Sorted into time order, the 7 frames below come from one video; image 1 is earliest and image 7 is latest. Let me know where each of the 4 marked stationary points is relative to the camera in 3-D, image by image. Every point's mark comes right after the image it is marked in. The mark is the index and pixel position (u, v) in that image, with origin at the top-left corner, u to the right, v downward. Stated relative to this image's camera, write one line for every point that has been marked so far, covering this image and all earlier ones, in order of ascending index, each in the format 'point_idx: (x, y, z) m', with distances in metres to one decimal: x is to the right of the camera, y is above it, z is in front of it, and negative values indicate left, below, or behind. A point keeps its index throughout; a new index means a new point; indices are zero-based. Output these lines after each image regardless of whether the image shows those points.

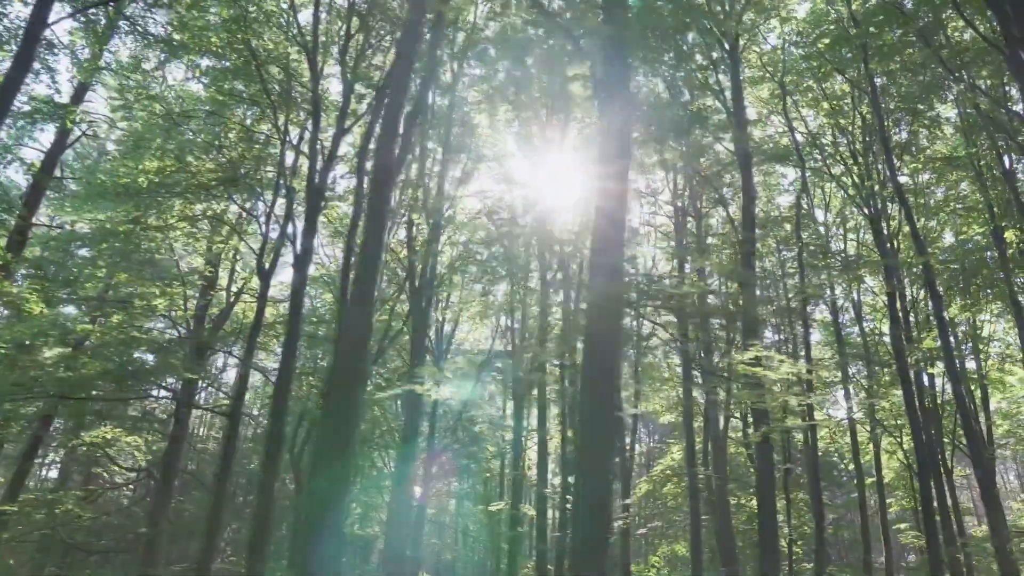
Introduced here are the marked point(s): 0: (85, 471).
0: (-11.4, -4.9, +17.5) m
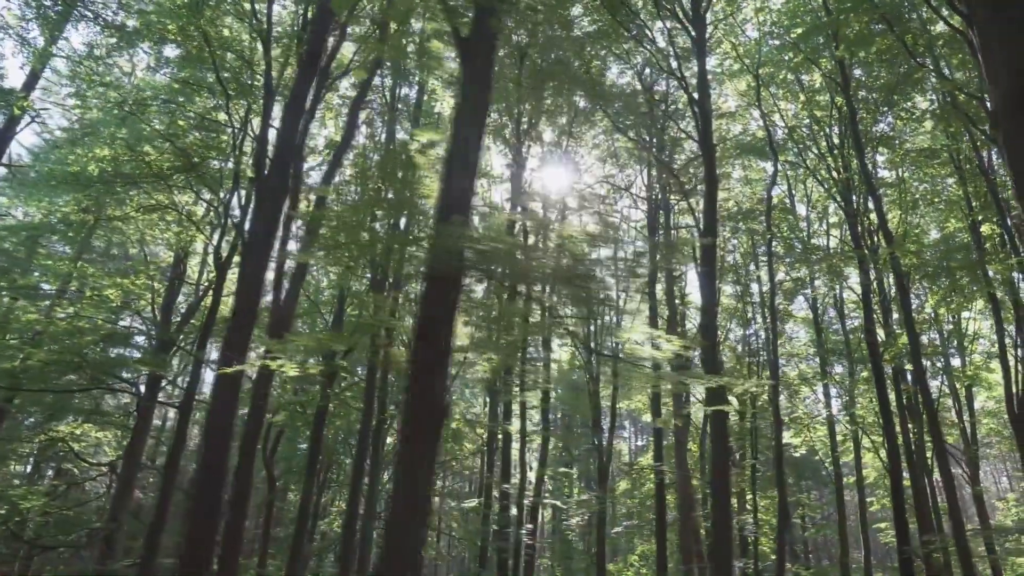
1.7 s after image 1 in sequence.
0: (-12.1, -4.7, +17.4) m
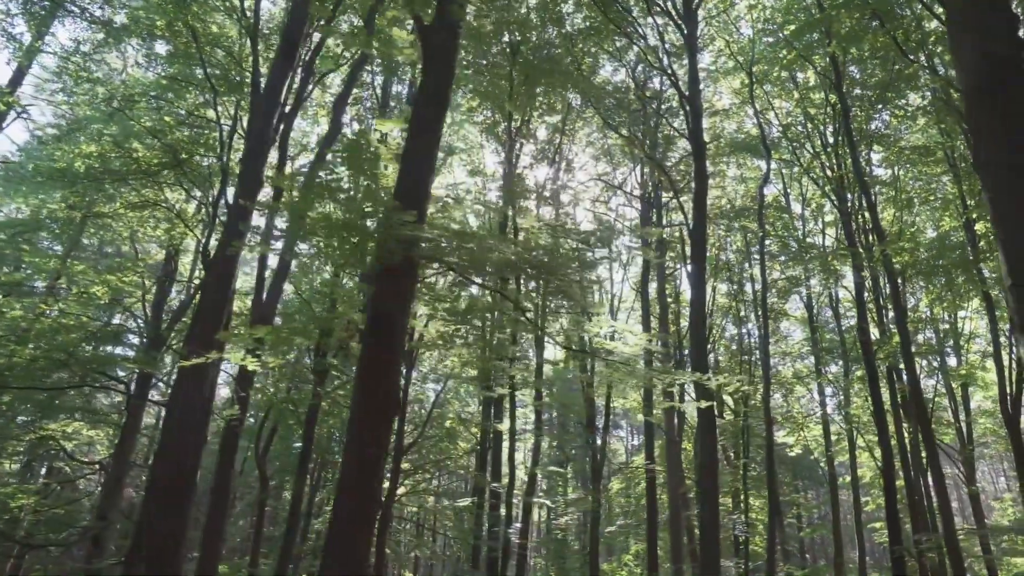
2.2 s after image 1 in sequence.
0: (-12.3, -4.6, +17.3) m
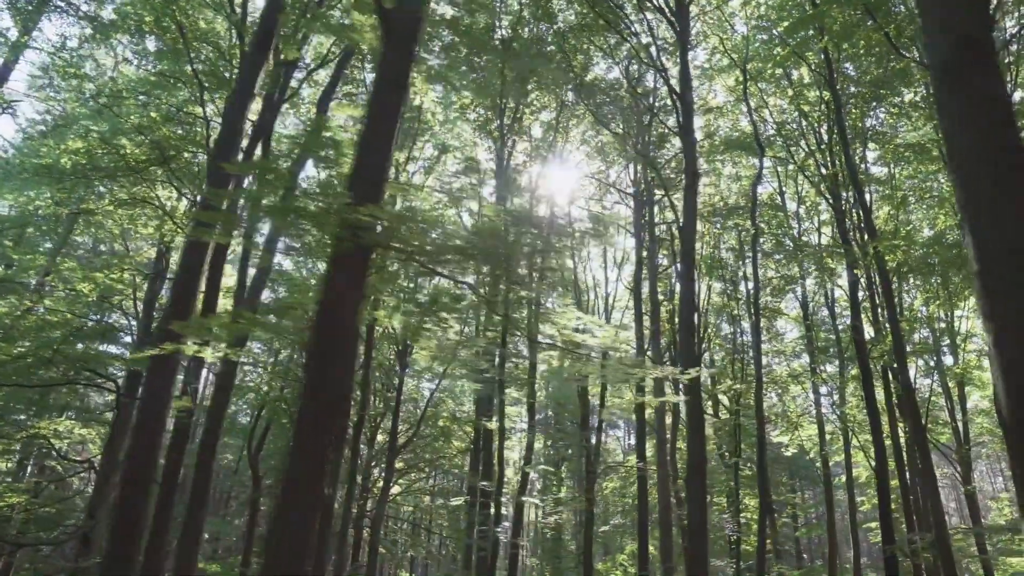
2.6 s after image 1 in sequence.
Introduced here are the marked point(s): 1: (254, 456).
0: (-12.4, -4.6, +17.3) m
1: (-6.7, -4.3, +17.1) m
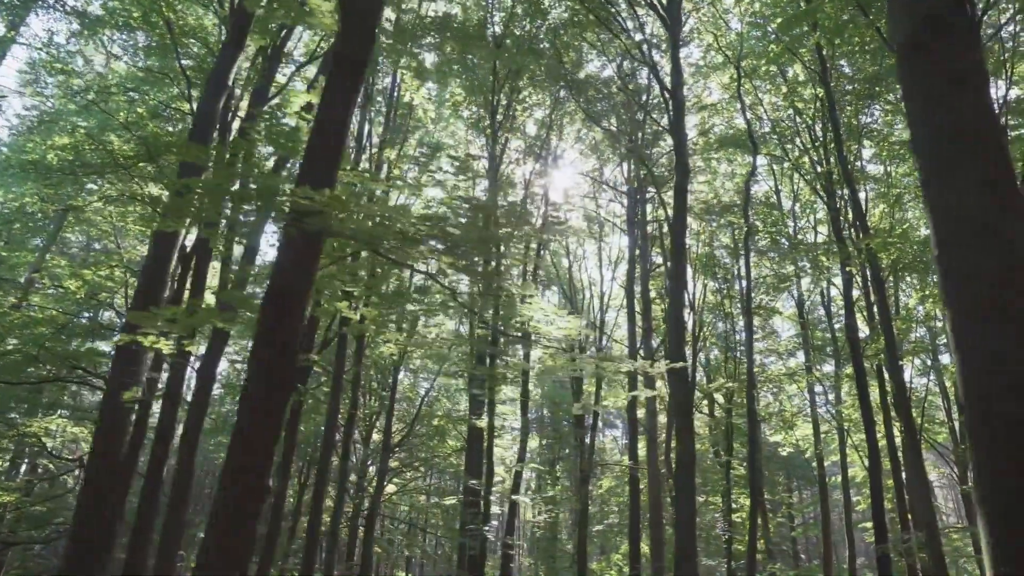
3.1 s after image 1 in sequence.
0: (-12.6, -4.5, +17.2) m
1: (-6.9, -4.3, +17.0) m
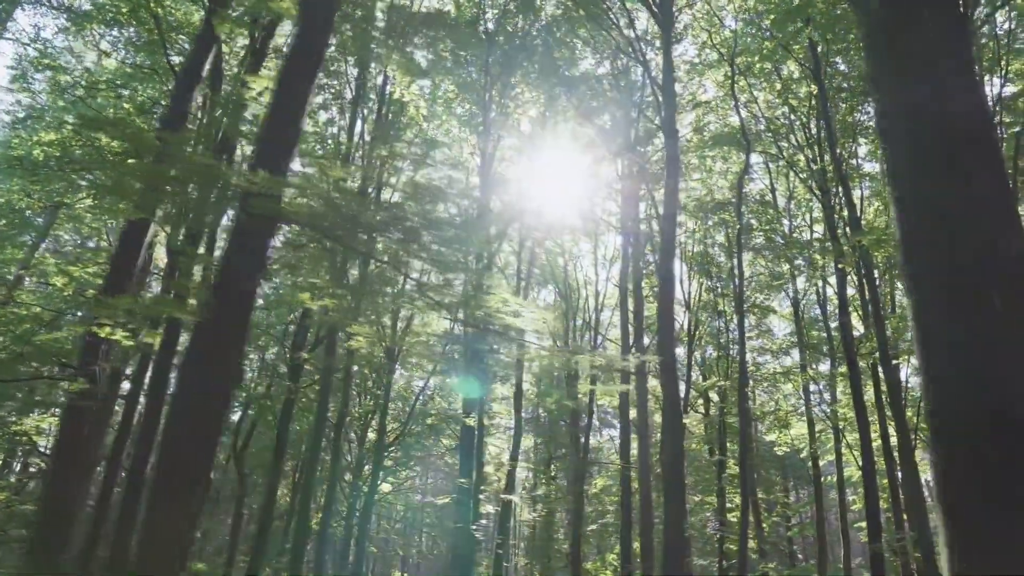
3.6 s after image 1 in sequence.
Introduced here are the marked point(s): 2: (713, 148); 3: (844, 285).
0: (-12.8, -4.5, +17.2) m
1: (-7.0, -4.2, +16.9) m
2: (+4.8, +3.3, +15.8) m
3: (+7.7, +0.1, +15.3) m
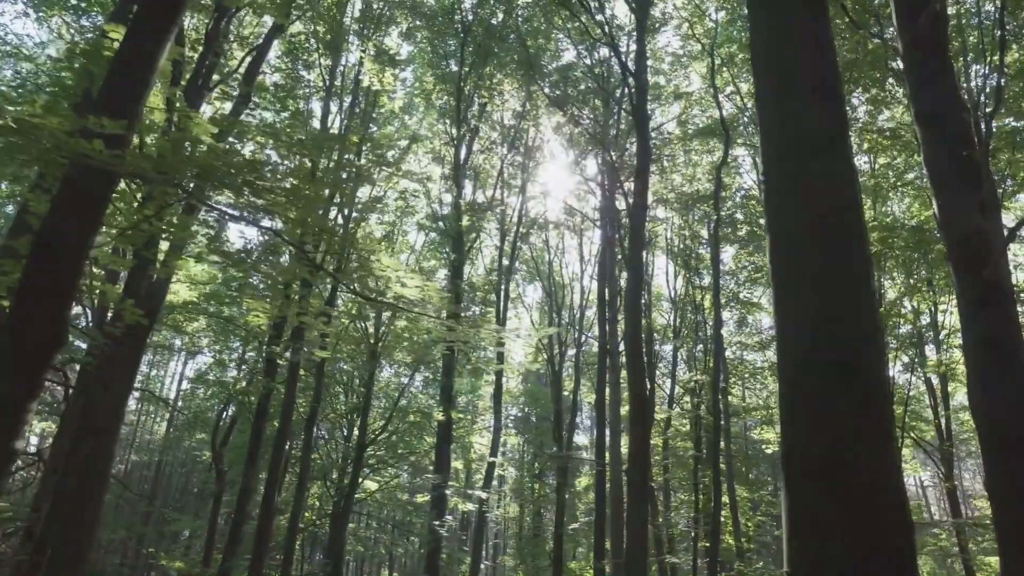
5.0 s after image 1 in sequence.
0: (-13.3, -4.3, +17.0) m
1: (-7.5, -4.1, +16.7) m
2: (+4.3, +3.5, +15.5) m
3: (+7.2, +0.2, +15.0) m
